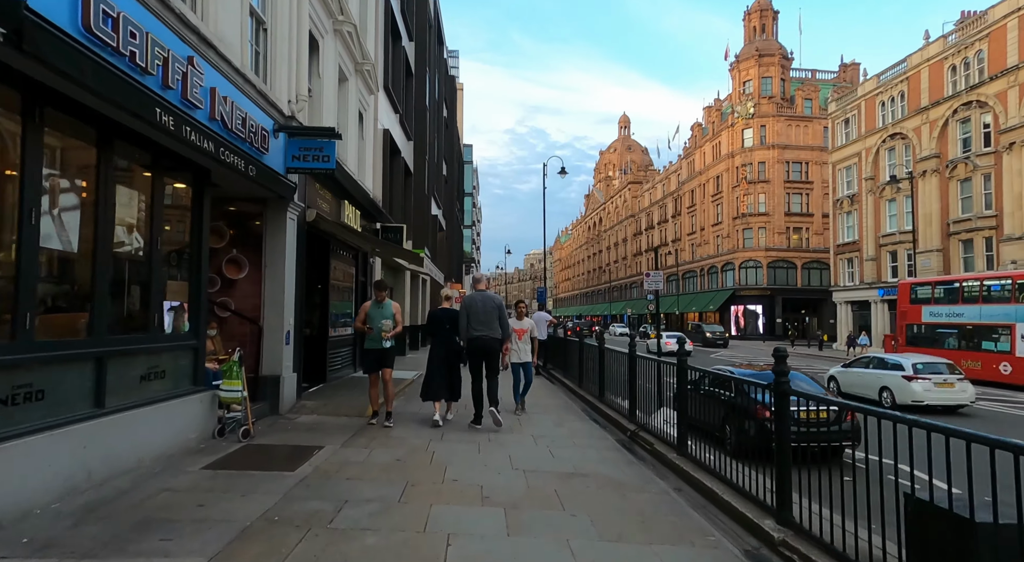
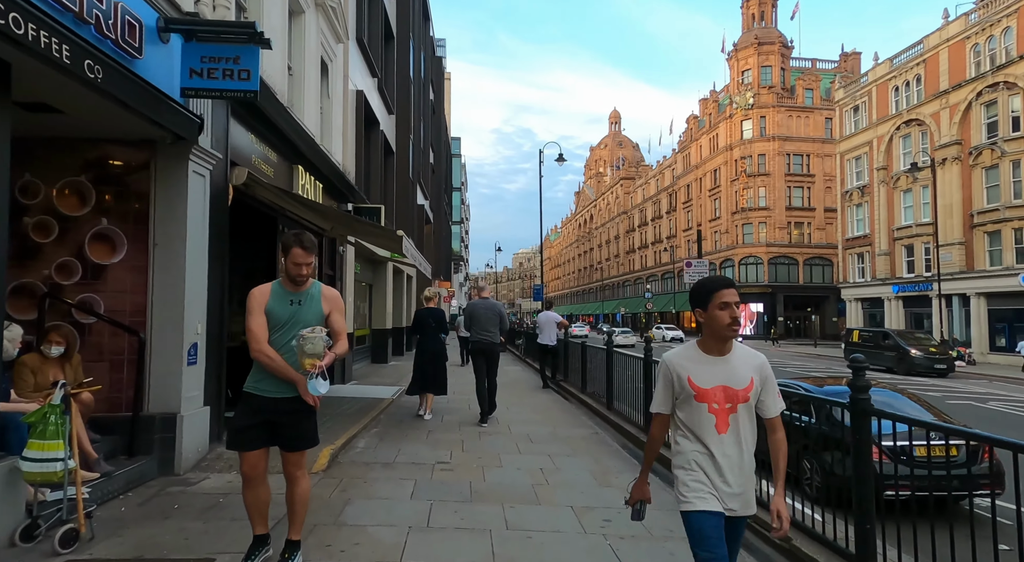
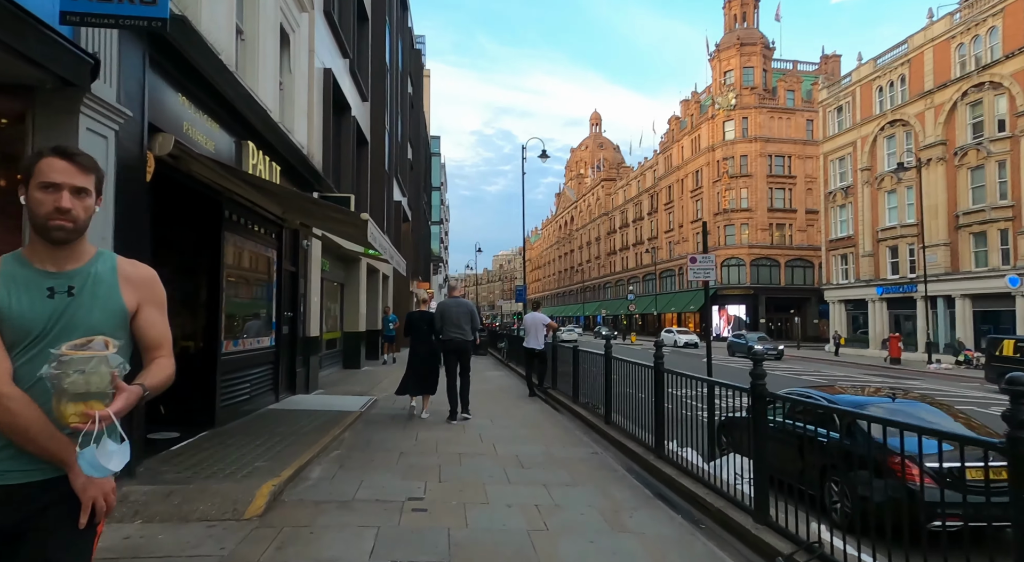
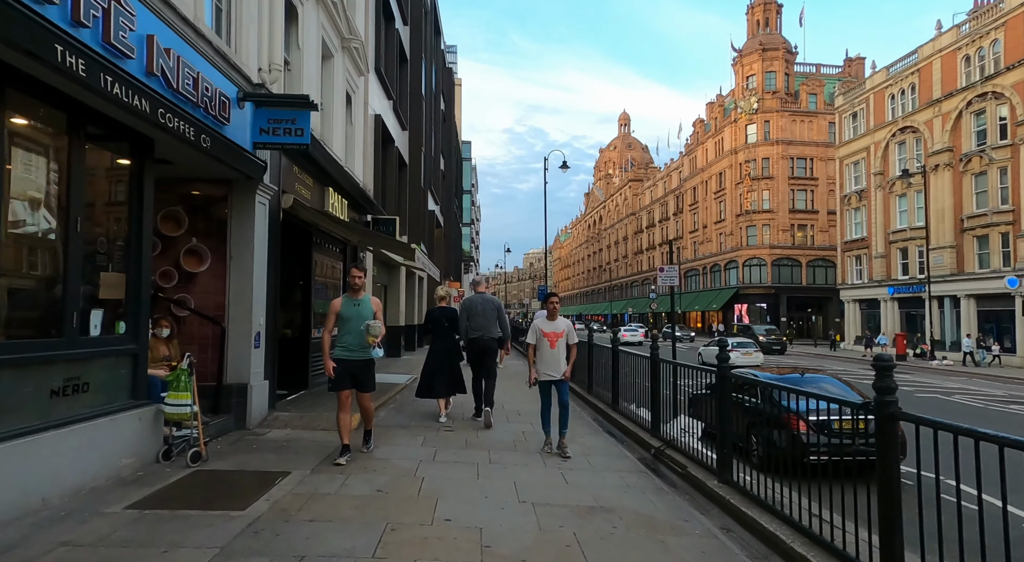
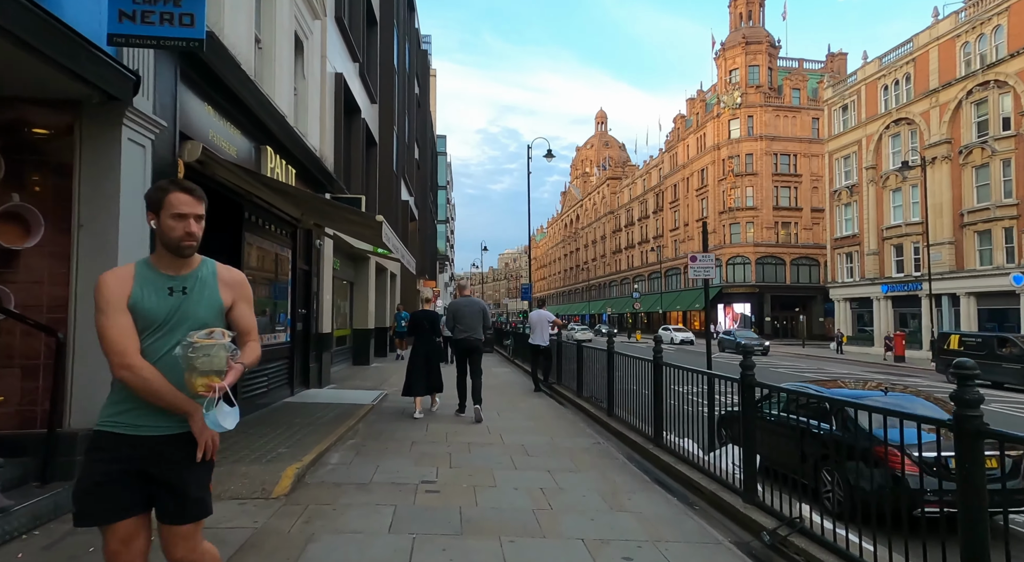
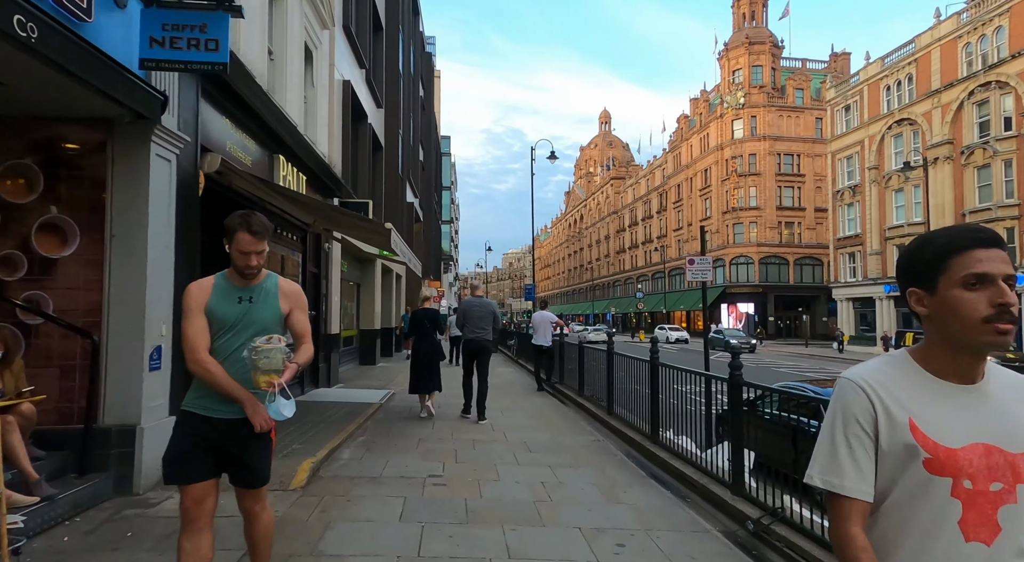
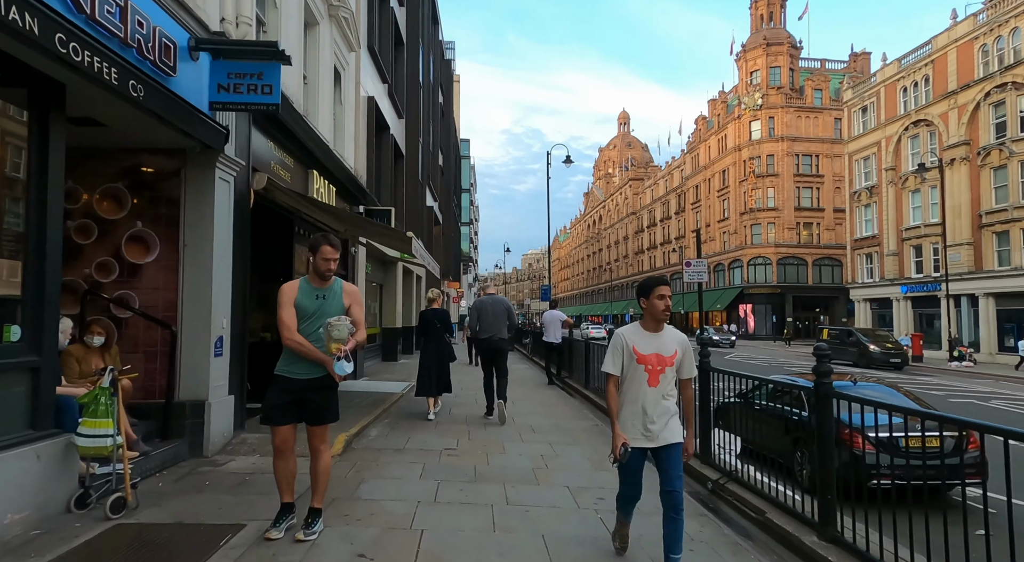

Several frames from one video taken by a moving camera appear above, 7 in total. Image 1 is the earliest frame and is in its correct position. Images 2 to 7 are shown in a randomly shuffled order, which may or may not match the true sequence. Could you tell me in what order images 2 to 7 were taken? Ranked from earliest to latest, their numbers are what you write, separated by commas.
4, 7, 2, 6, 5, 3
